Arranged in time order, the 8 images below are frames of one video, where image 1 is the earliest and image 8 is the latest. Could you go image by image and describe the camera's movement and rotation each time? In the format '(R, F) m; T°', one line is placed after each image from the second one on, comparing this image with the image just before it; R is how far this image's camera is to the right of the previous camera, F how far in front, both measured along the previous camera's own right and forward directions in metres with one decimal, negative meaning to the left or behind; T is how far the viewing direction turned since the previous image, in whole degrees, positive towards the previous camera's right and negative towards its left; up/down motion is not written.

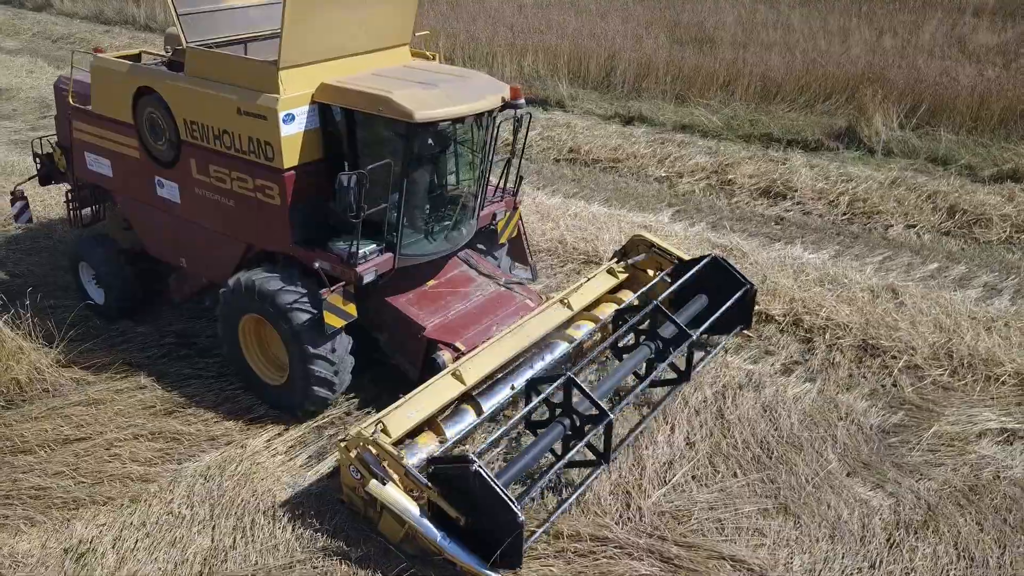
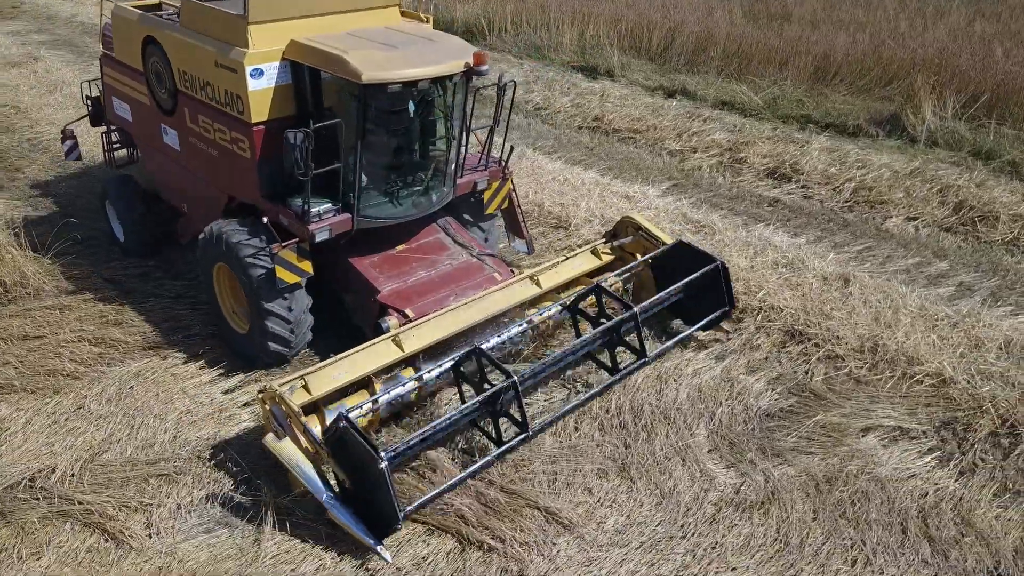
(+1.4, -0.1) m; -9°
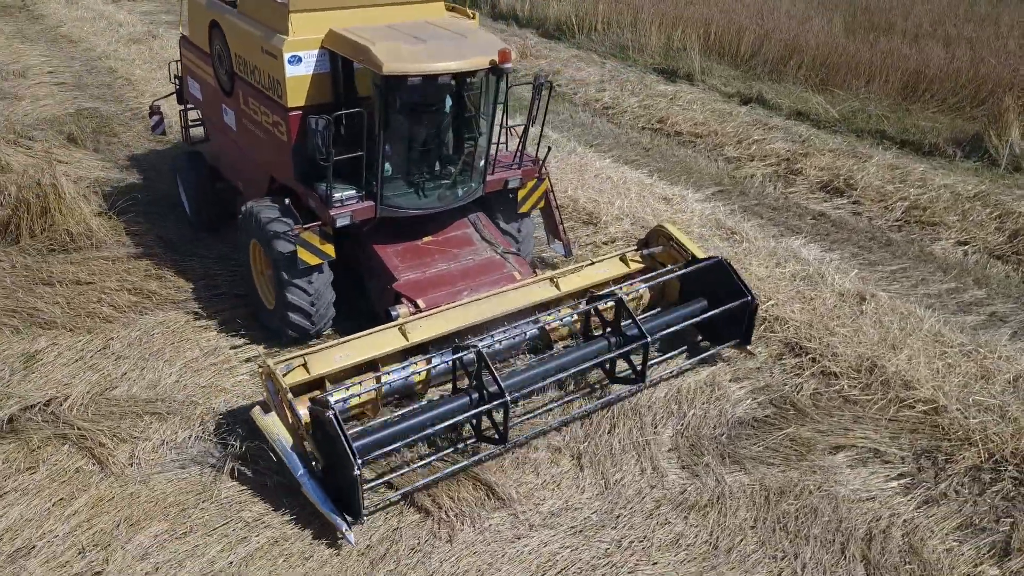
(+0.8, -0.1) m; -8°
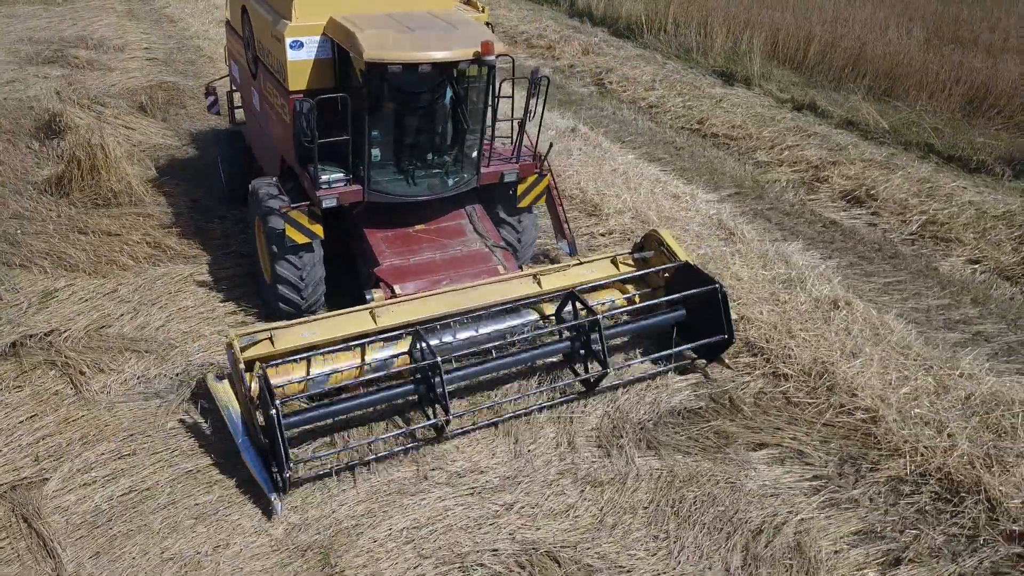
(+0.9, -0.2) m; -7°
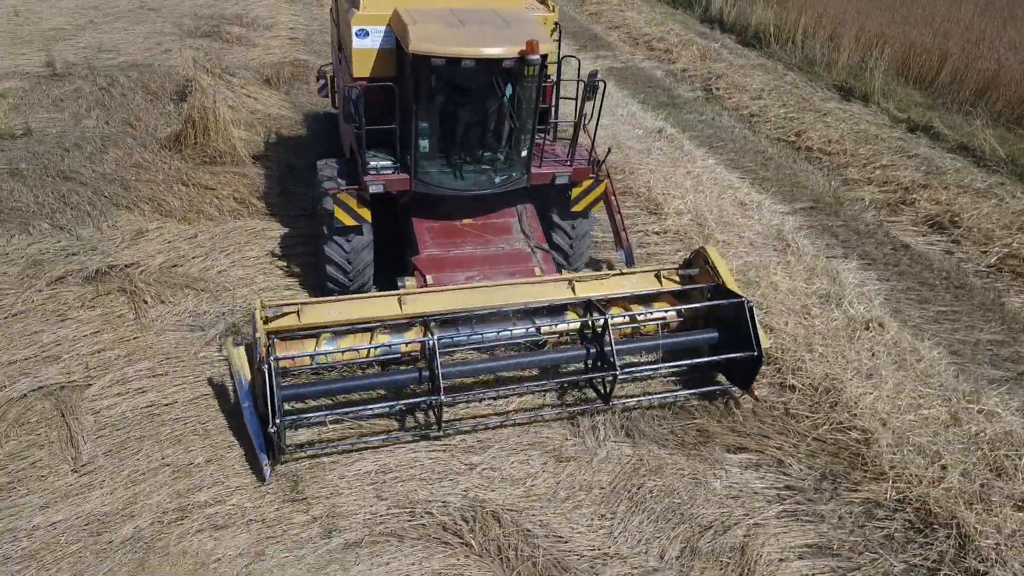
(+0.8, -0.1) m; -10°
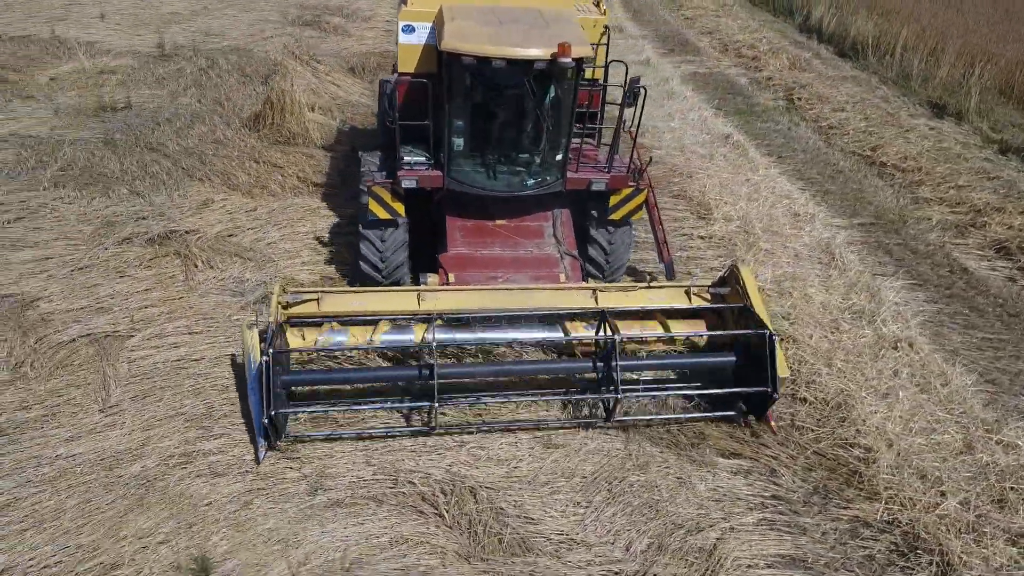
(+0.5, -0.1) m; -7°
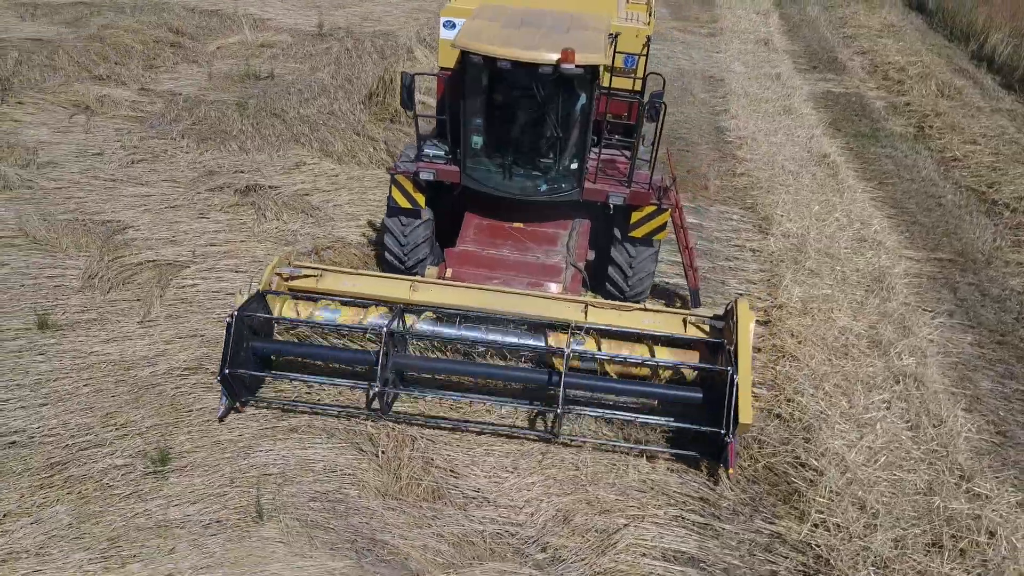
(+1.1, -0.1) m; -12°
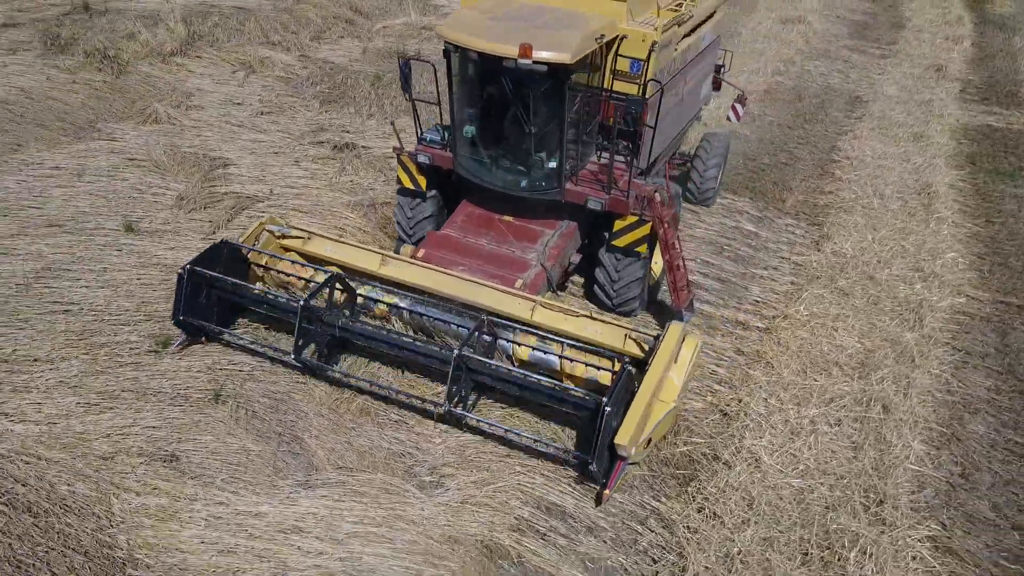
(+1.4, -0.2) m; -14°
